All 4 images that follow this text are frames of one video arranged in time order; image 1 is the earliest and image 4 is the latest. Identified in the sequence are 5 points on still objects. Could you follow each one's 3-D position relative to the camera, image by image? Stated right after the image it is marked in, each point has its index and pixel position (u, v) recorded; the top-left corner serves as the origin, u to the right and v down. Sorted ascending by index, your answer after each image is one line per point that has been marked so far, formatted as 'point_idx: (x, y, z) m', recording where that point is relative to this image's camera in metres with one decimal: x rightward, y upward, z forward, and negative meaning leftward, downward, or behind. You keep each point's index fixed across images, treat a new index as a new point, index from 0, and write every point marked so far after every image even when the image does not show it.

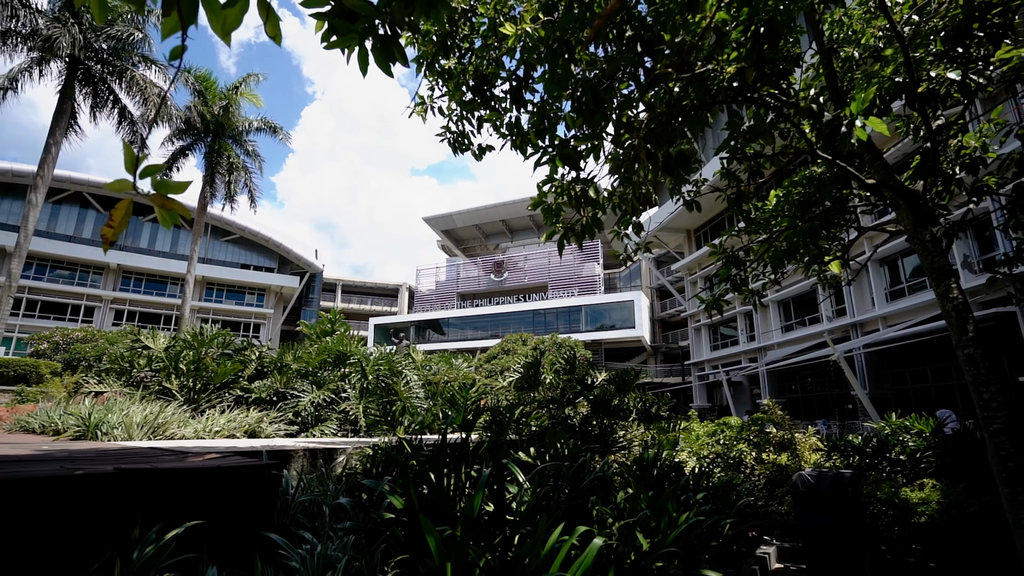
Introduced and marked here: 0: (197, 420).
0: (-3.6, -1.5, +5.7) m
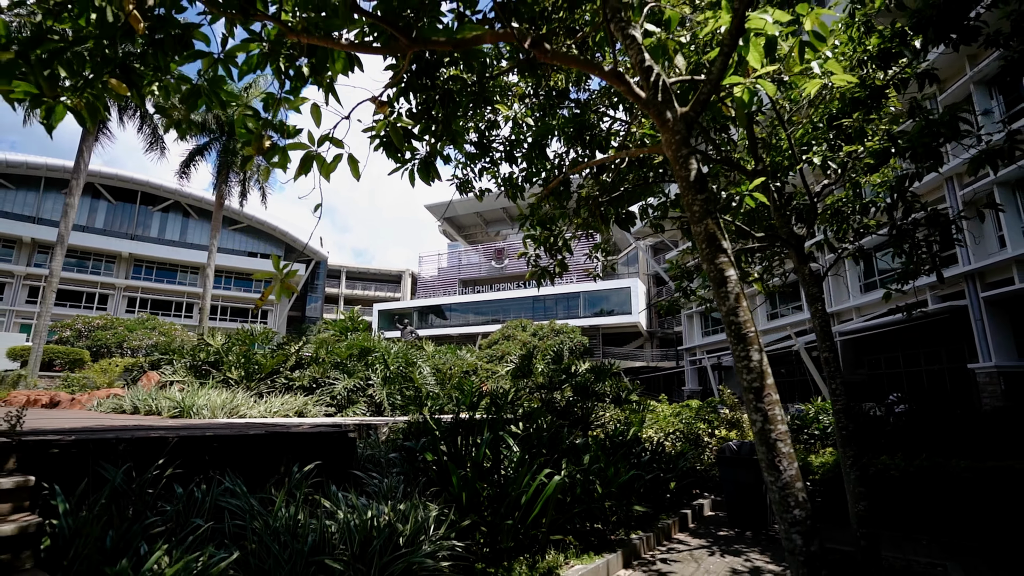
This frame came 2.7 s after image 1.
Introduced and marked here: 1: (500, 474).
0: (-3.7, -1.6, +7.2) m
1: (-0.1, -1.5, +4.1) m
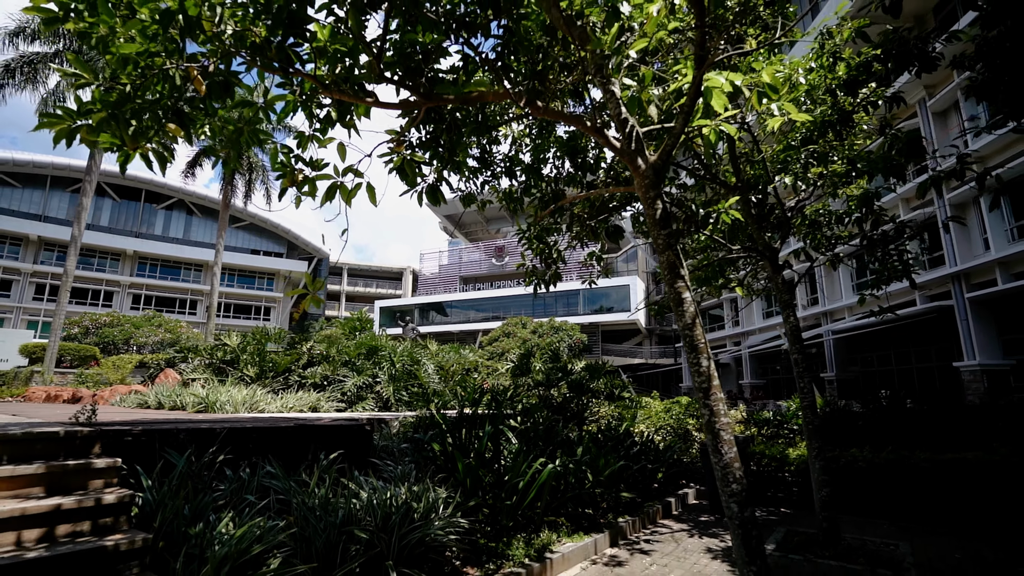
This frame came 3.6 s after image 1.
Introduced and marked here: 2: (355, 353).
0: (-3.7, -1.7, +7.7) m
1: (-0.1, -1.6, +4.6) m
2: (-3.0, -1.2, +9.4) m
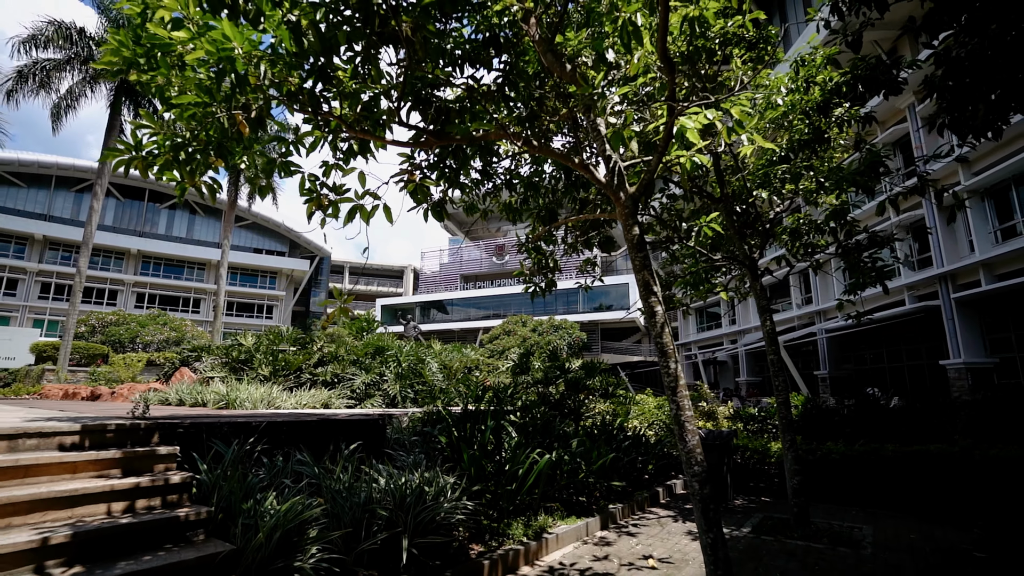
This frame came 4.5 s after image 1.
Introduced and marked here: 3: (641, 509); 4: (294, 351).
0: (-3.7, -1.8, +8.2) m
1: (-0.1, -1.7, +5.1) m
2: (-3.0, -1.3, +9.9) m
3: (+1.6, -2.7, +6.2) m
4: (-4.4, -1.2, +9.9) m
